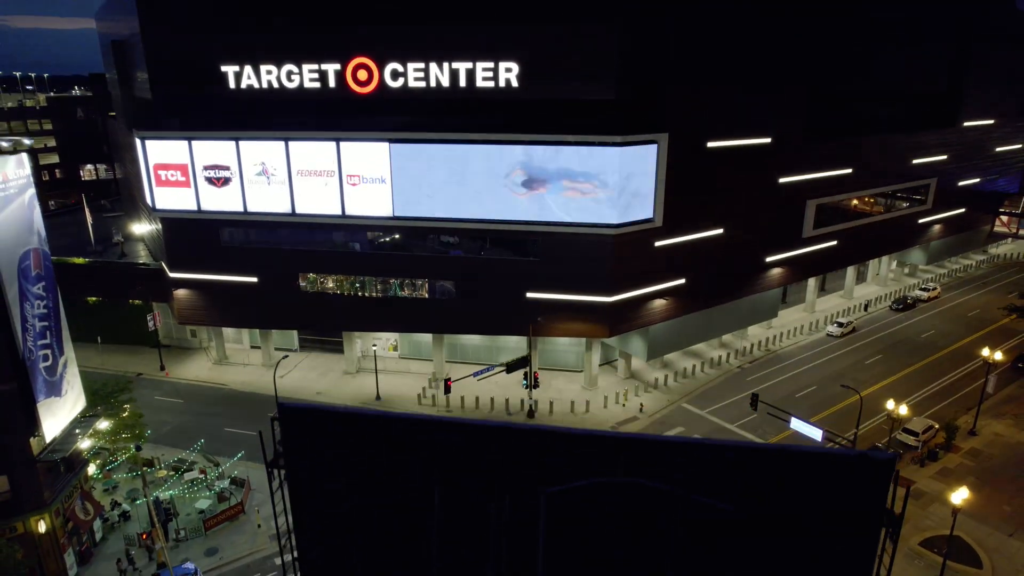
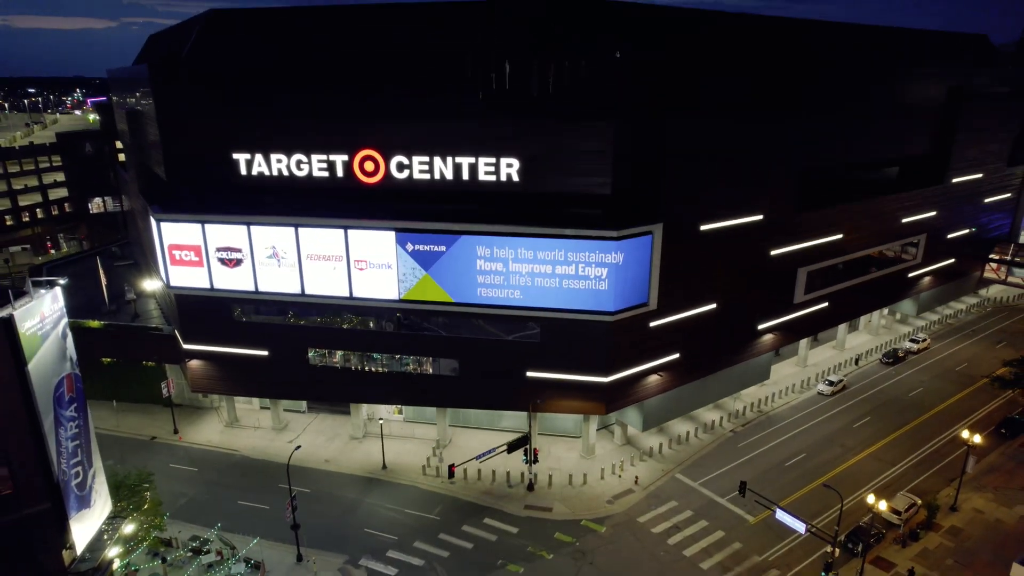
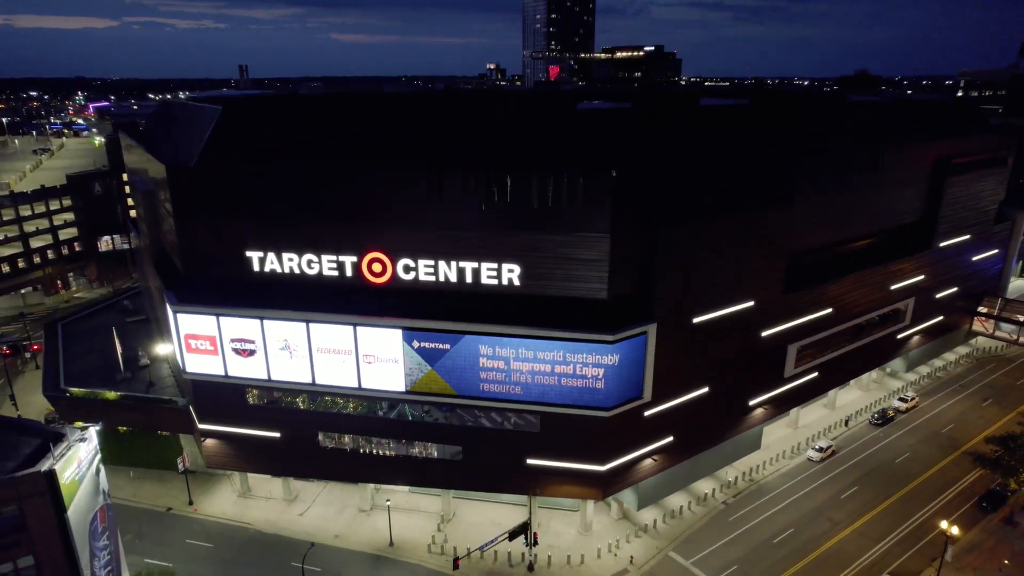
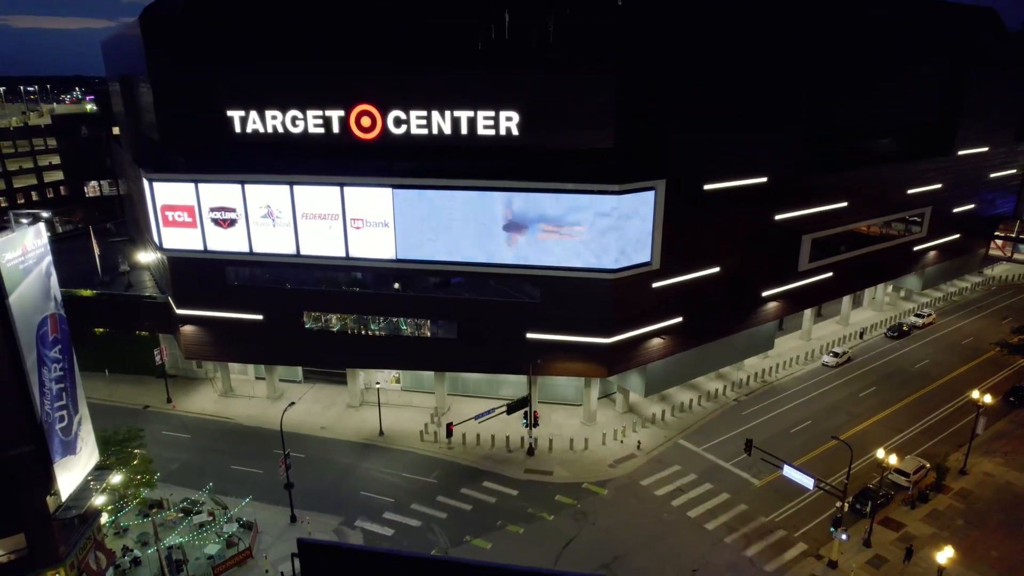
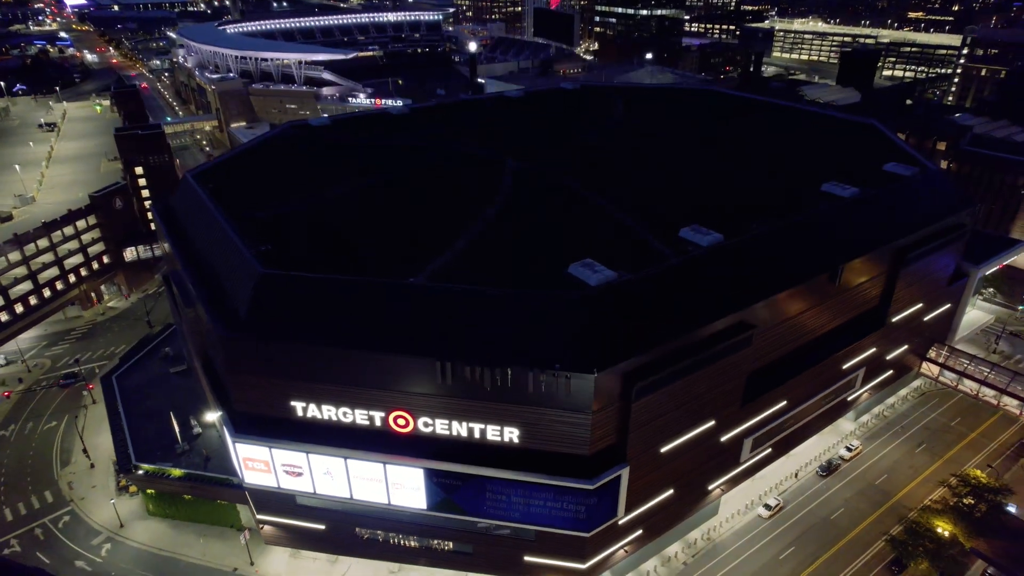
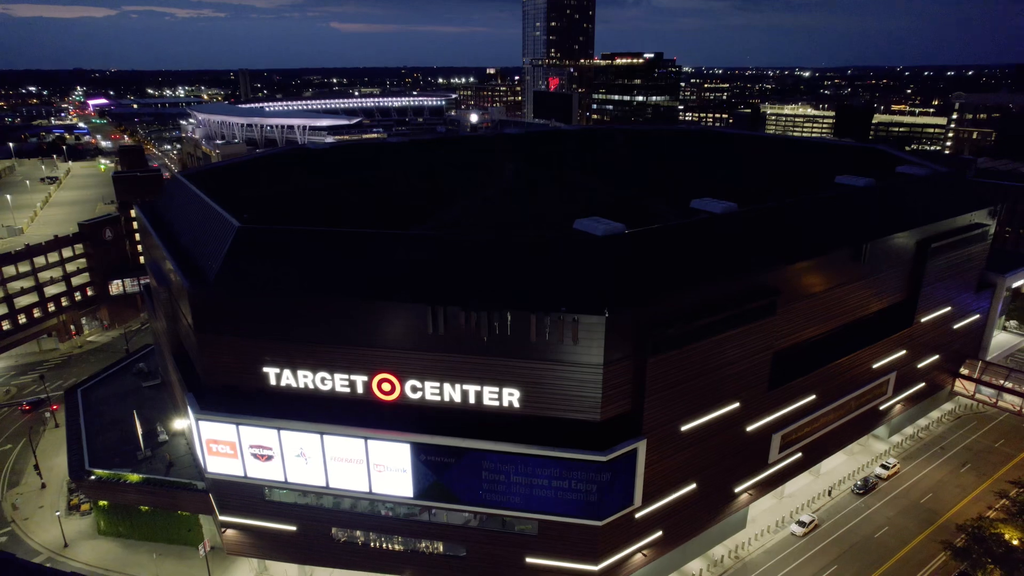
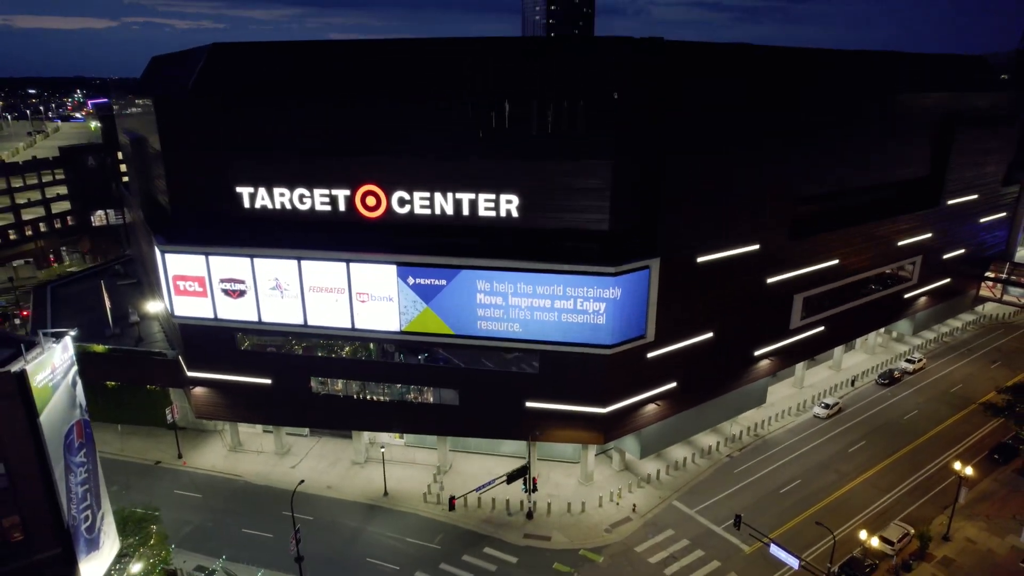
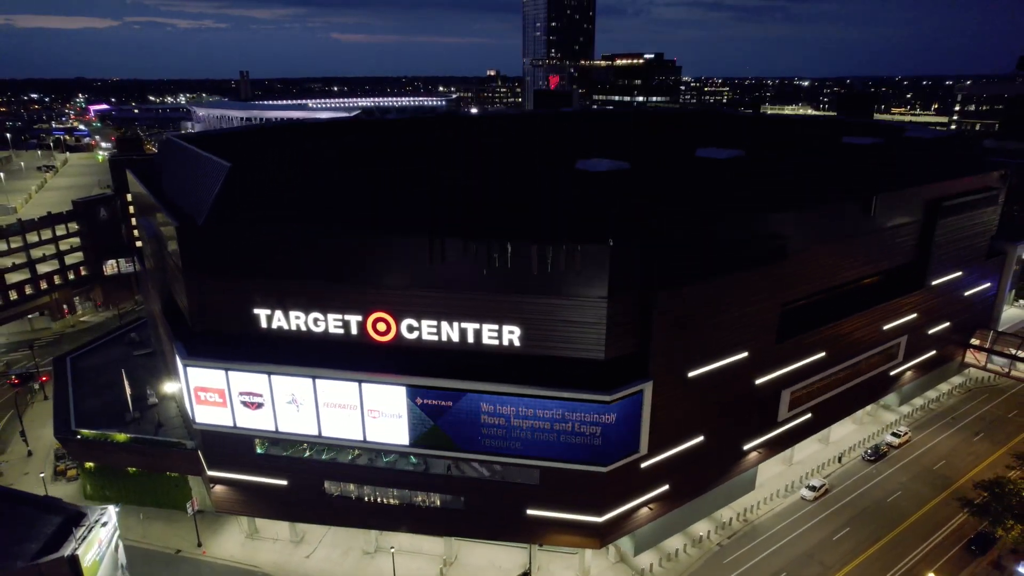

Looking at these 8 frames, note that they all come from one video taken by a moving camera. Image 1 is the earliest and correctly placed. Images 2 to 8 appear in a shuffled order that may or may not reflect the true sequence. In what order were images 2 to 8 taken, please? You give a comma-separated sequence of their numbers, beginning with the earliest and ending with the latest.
4, 2, 7, 3, 8, 6, 5
